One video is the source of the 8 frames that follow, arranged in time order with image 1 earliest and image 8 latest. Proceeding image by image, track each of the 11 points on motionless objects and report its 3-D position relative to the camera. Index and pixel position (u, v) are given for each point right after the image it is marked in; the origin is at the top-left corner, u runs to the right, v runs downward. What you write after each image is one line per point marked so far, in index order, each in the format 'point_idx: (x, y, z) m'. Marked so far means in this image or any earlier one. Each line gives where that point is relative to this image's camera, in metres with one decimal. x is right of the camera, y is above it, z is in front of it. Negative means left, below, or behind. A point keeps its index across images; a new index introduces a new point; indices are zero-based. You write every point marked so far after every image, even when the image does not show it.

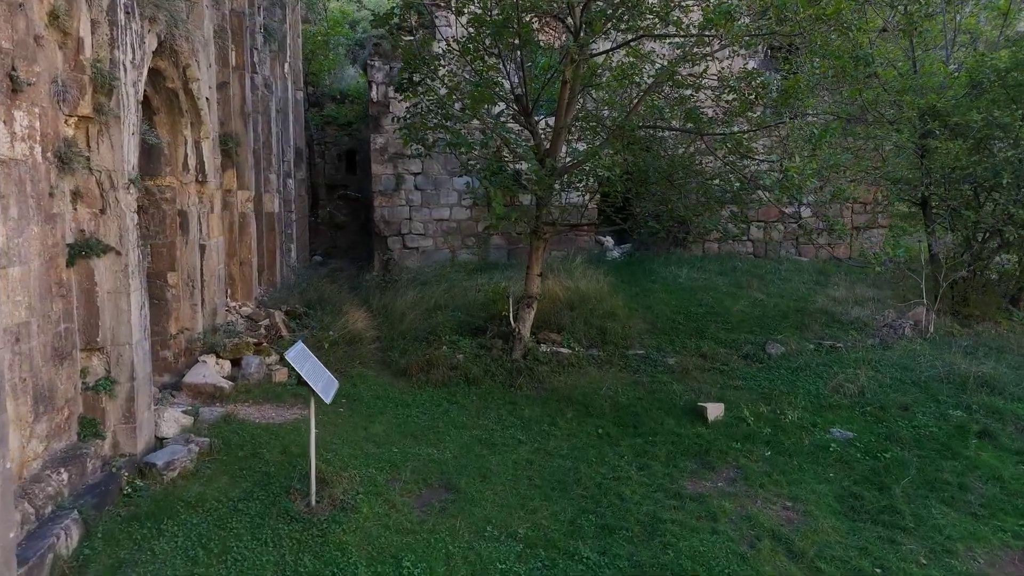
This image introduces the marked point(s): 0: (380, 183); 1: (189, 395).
0: (-2.0, +1.6, +11.1) m
1: (-2.5, -0.8, +5.6) m
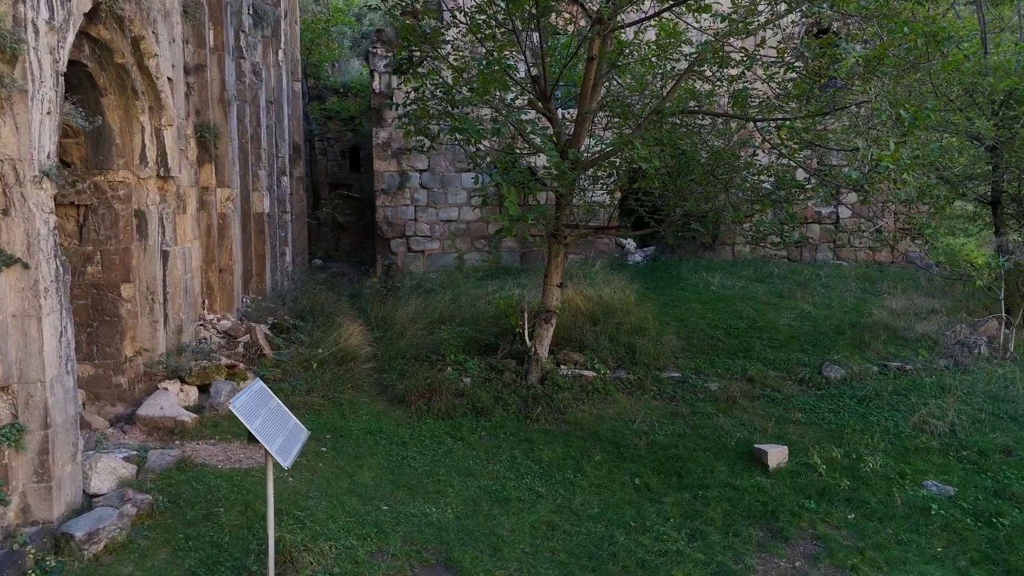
0: (-1.8, +1.5, +10.2) m
1: (-2.4, -0.9, +4.7) m
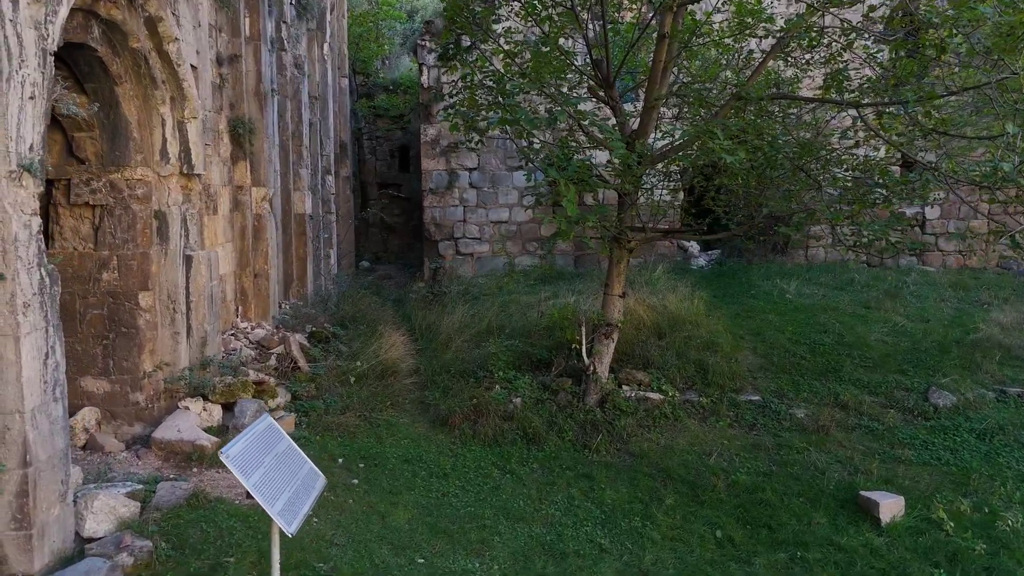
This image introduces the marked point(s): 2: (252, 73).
0: (-1.1, +1.4, +9.6) m
1: (-2.0, -1.0, +4.2) m
2: (-2.3, +1.9, +6.4) m
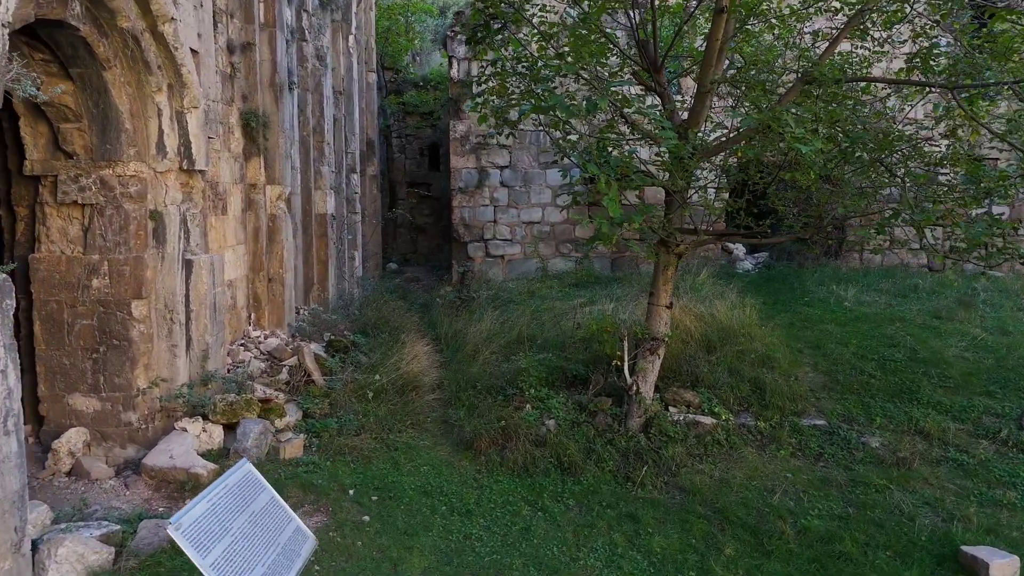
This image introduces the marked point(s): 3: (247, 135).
0: (-0.7, +1.4, +9.2) m
1: (-1.9, -1.0, +3.8) m
2: (-2.0, +1.8, +5.9) m
3: (-2.1, +1.2, +5.7) m
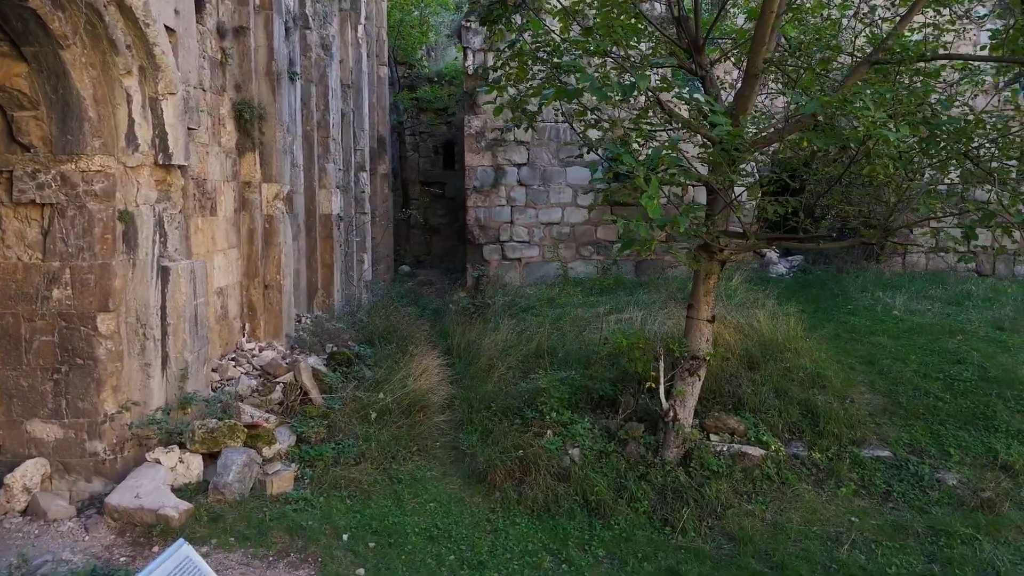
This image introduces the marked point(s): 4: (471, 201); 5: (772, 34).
0: (-0.5, +1.3, +8.6) m
1: (-1.8, -1.1, +3.3) m
2: (-1.9, +1.8, +5.4) m
3: (-1.9, +1.1, +5.2) m
4: (-0.5, +1.0, +8.6) m
5: (+1.4, +1.4, +3.9) m
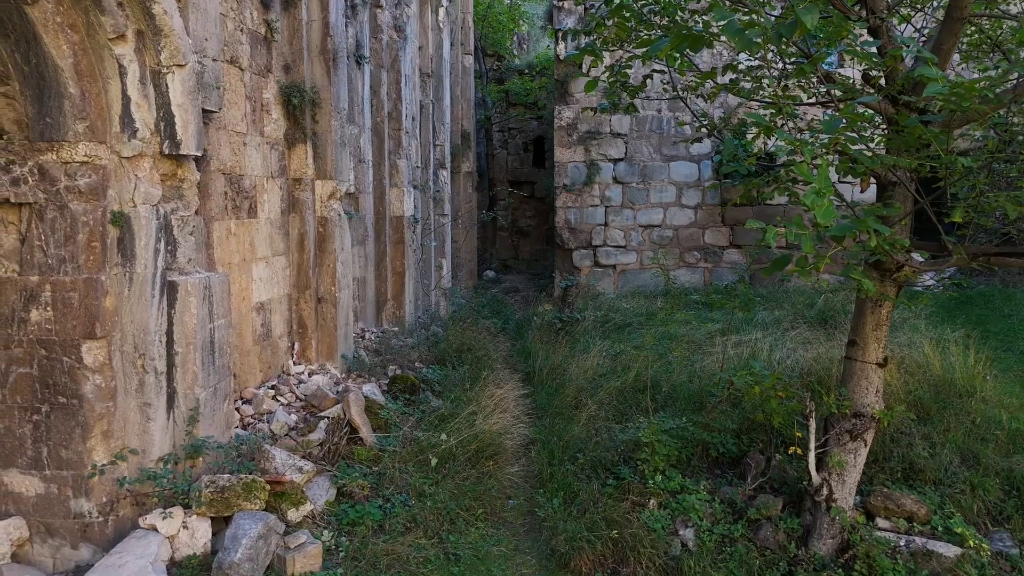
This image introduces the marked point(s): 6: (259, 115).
0: (+0.5, +1.2, +7.7) m
1: (-1.5, -1.2, +2.5) m
2: (-1.2, +1.7, +4.7) m
3: (-1.4, +1.1, +4.5) m
4: (+0.5, +0.9, +7.7) m
5: (+1.8, +1.2, +2.8) m
6: (-1.4, +1.0, +4.2) m
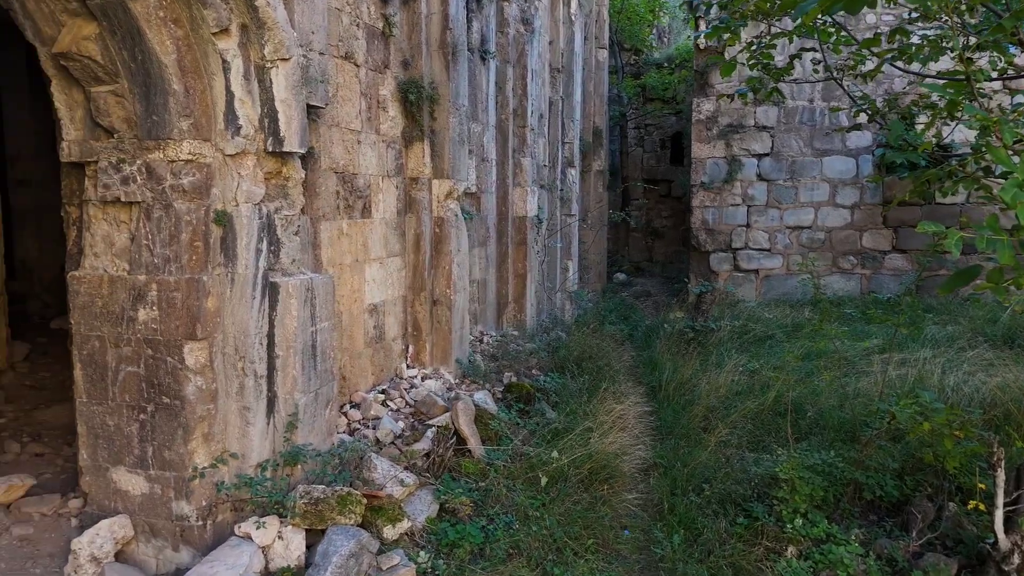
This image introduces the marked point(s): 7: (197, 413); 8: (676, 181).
0: (+1.9, +1.2, +7.1) m
1: (-1.2, -1.2, +2.5) m
2: (-0.5, +1.7, +4.5) m
3: (-0.6, +1.1, +4.4) m
4: (+1.8, +0.9, +7.2) m
5: (+2.1, +1.2, +2.1) m
6: (-0.8, +1.0, +4.0) m
7: (-1.2, -0.5, +2.8) m
8: (+2.5, +1.6, +11.0) m
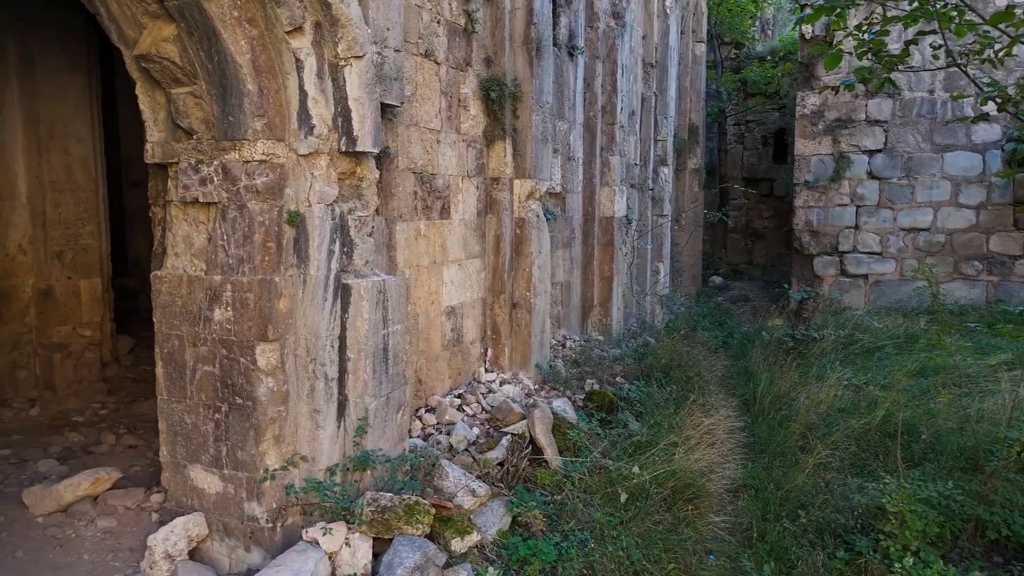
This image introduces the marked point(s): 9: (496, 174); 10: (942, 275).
0: (+2.7, +1.1, +6.7) m
1: (-0.9, -1.2, +2.5) m
2: (+0.1, +1.7, +4.4) m
3: (-0.1, +1.0, +4.3) m
4: (+2.7, +0.8, +6.7) m
5: (+2.3, +1.1, +1.7) m
6: (-0.3, +1.0, +4.0) m
7: (-0.9, -0.5, +2.8) m
8: (+3.8, +1.6, +10.4) m
9: (-0.1, +0.7, +4.3) m
10: (+3.8, +0.1, +6.4) m
